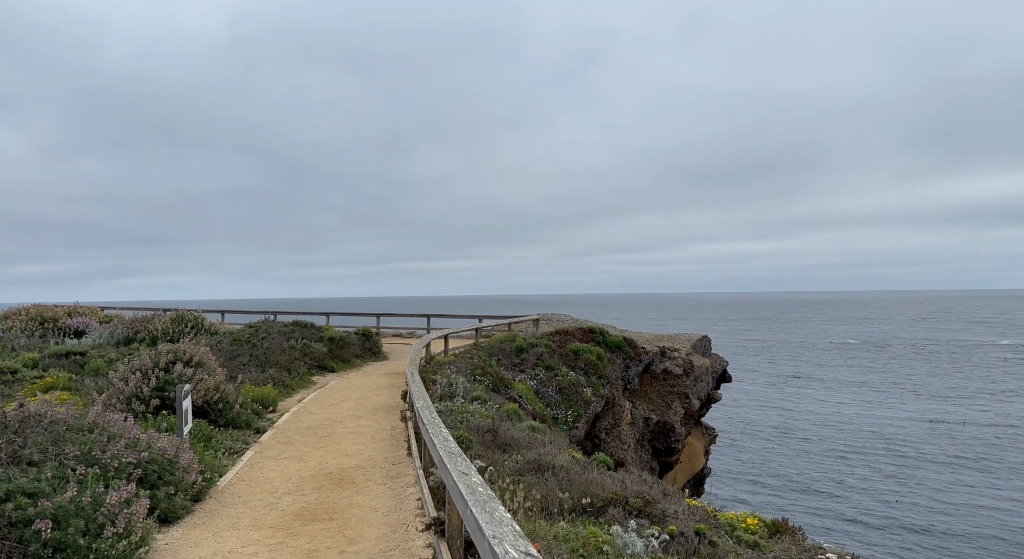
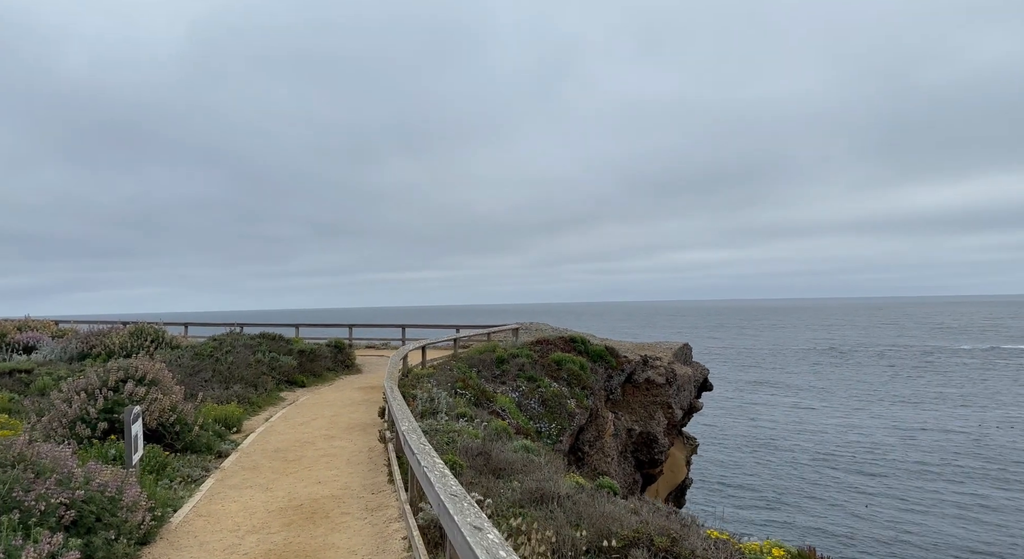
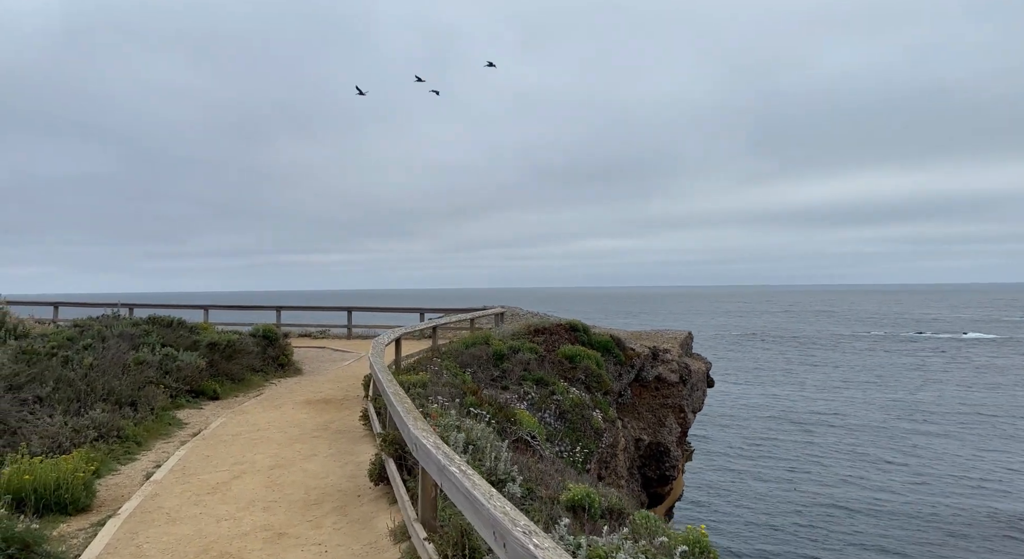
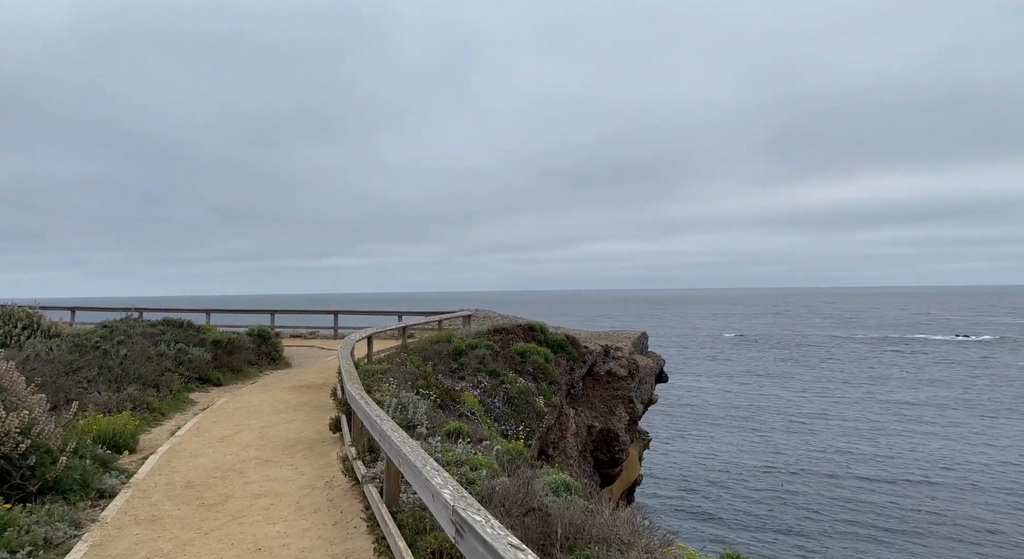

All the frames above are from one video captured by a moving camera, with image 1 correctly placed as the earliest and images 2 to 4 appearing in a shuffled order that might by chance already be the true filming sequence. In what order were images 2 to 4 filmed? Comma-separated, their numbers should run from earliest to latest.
2, 4, 3
